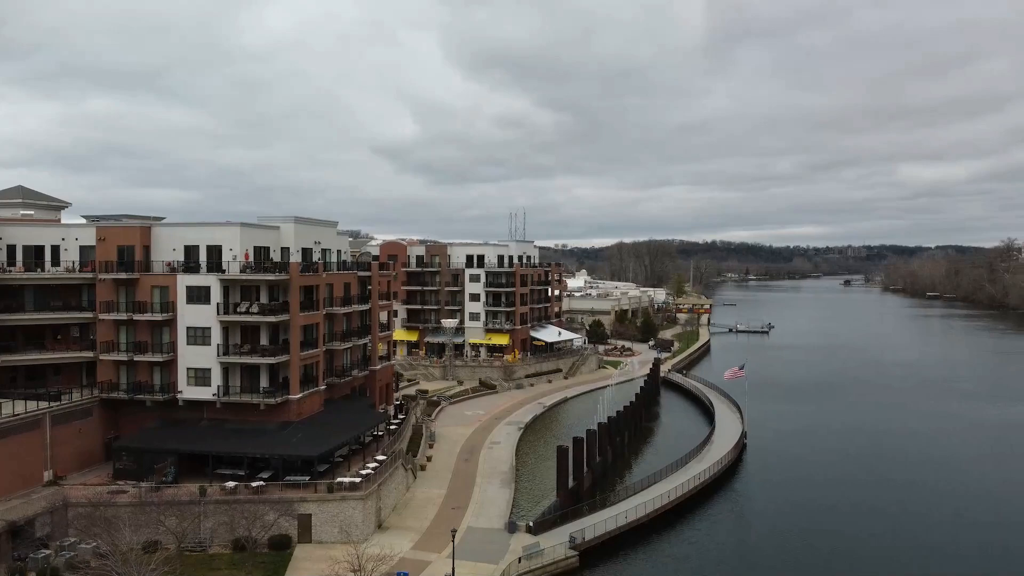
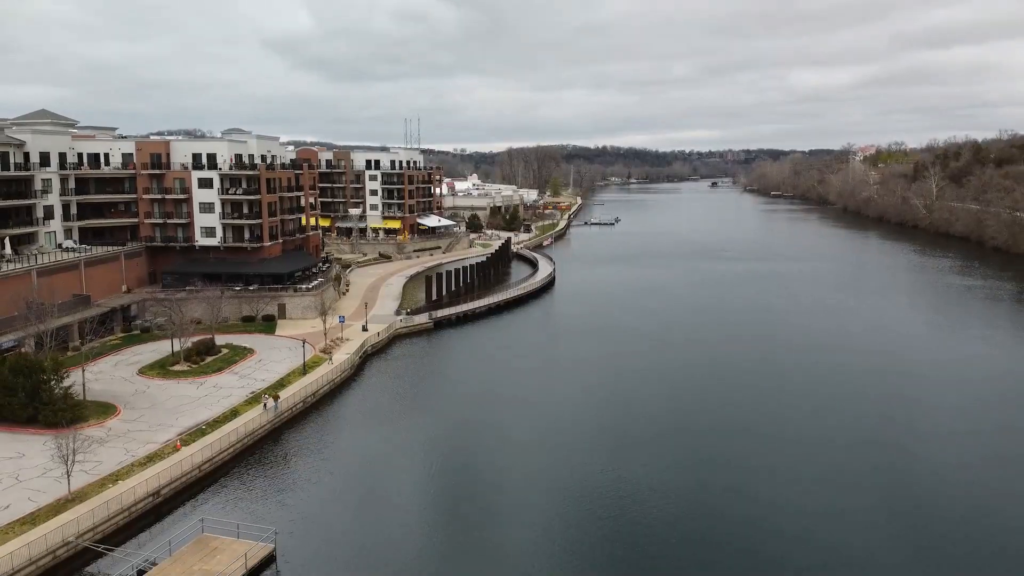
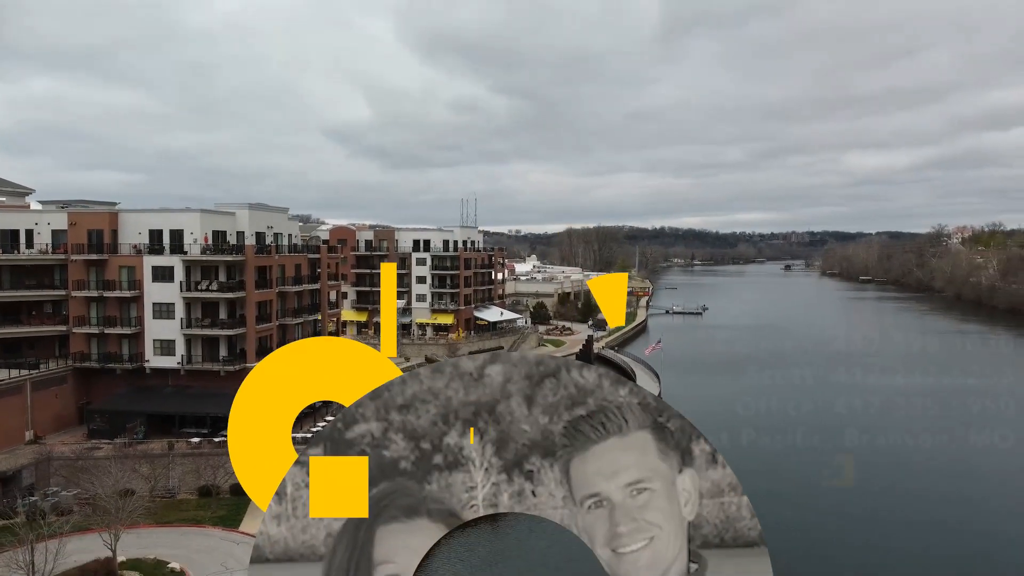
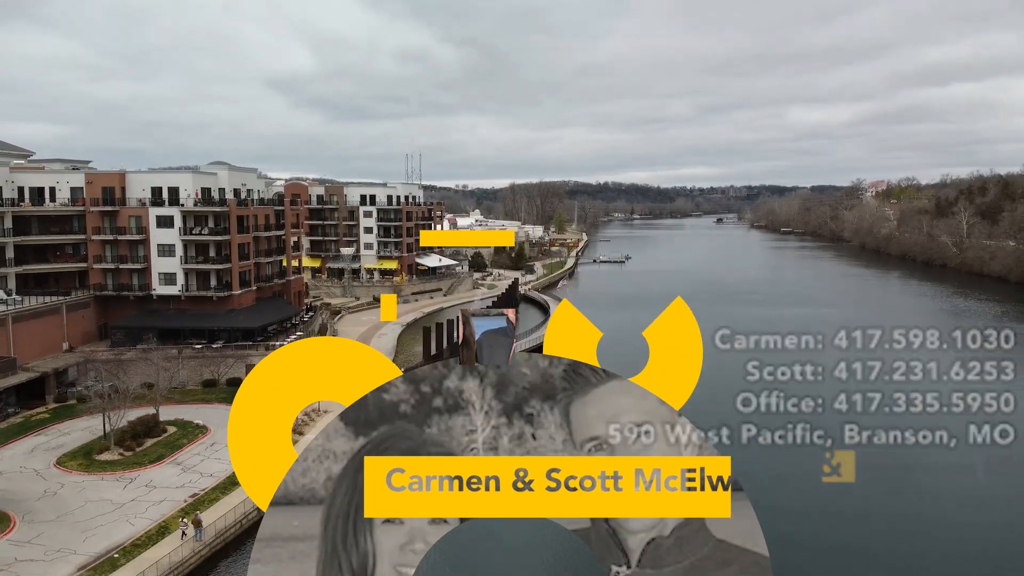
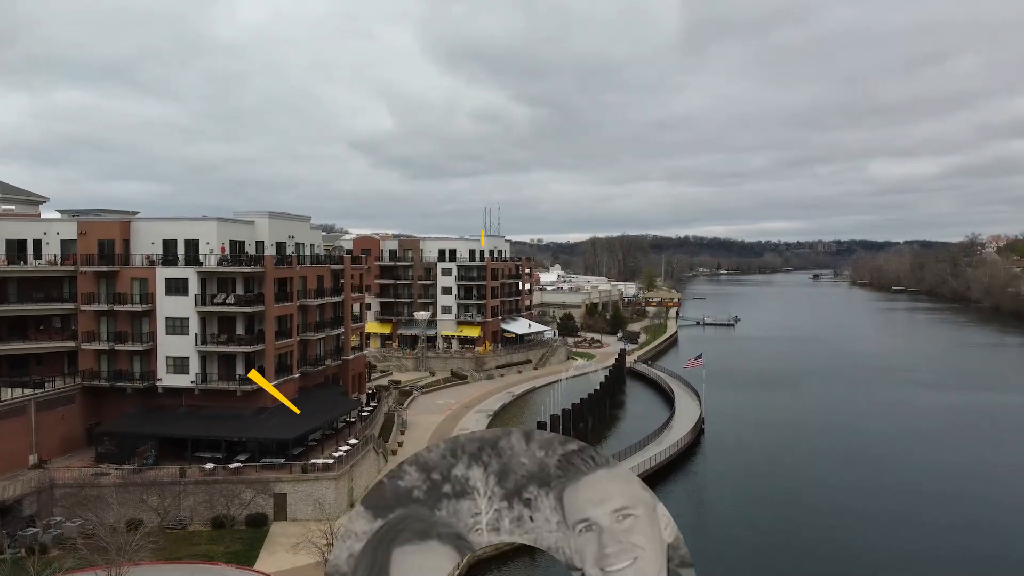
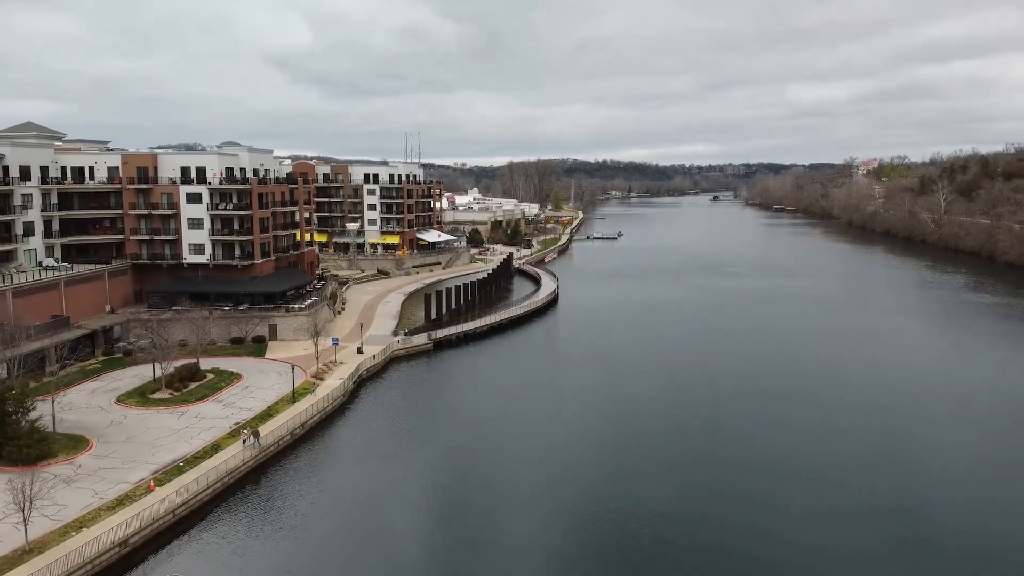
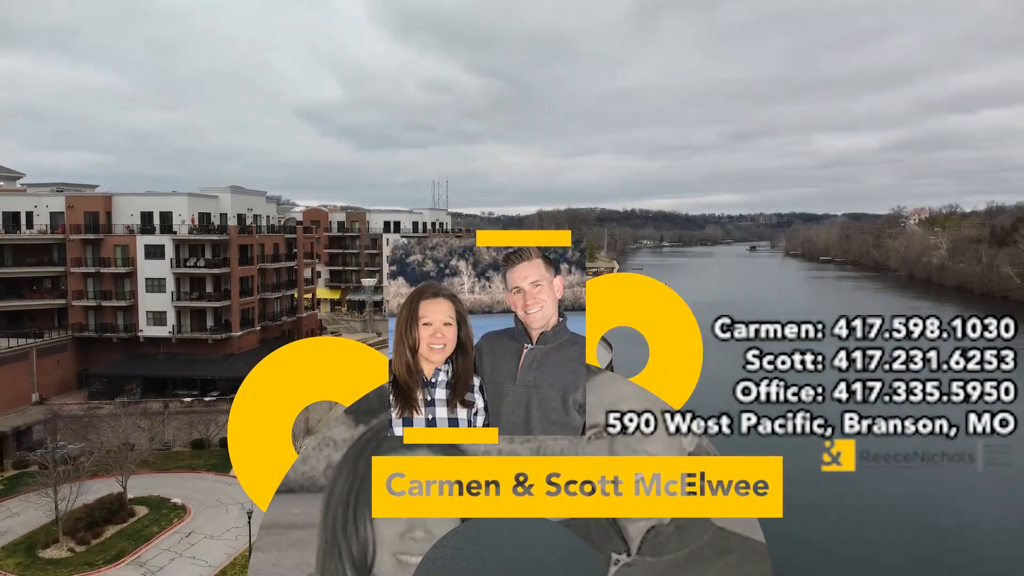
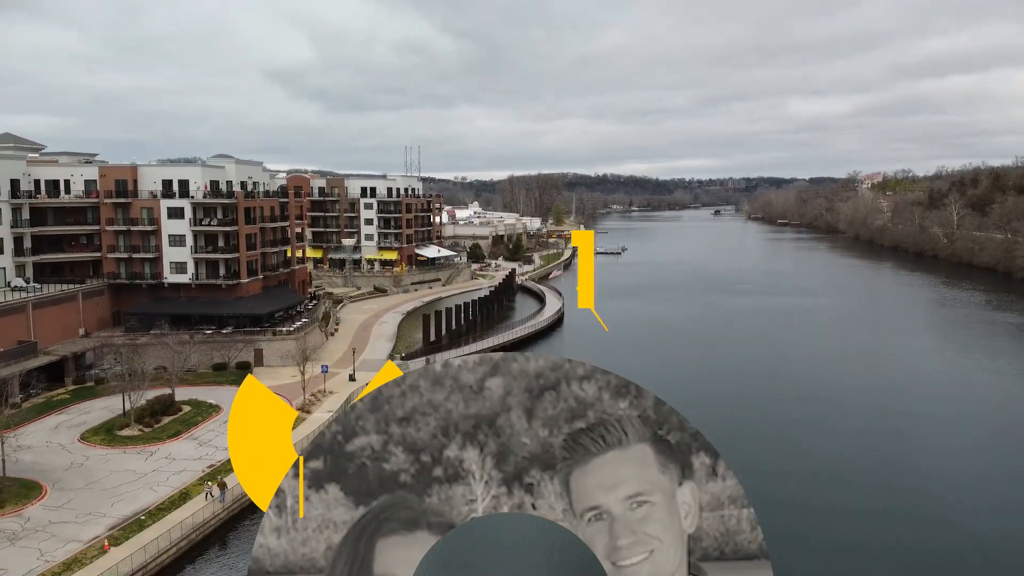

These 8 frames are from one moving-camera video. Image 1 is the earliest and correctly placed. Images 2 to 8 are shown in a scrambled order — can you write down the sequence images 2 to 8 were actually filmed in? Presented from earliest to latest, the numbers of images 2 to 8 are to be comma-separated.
5, 3, 7, 4, 8, 6, 2
